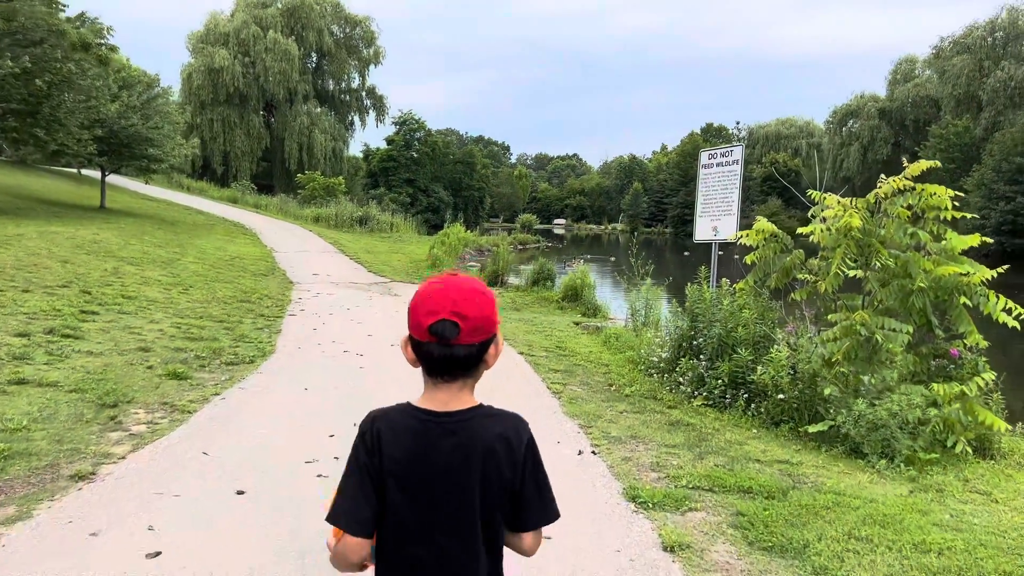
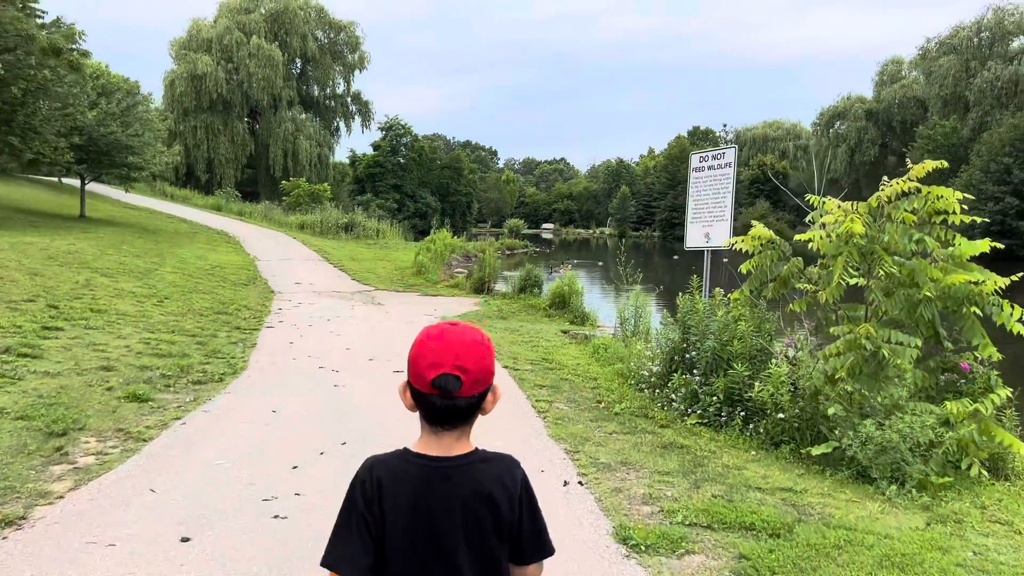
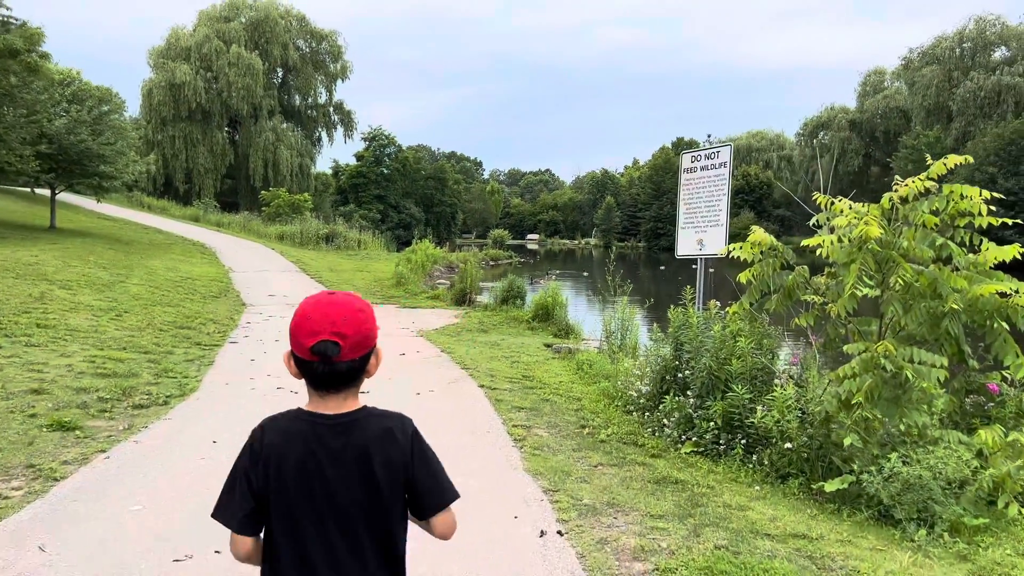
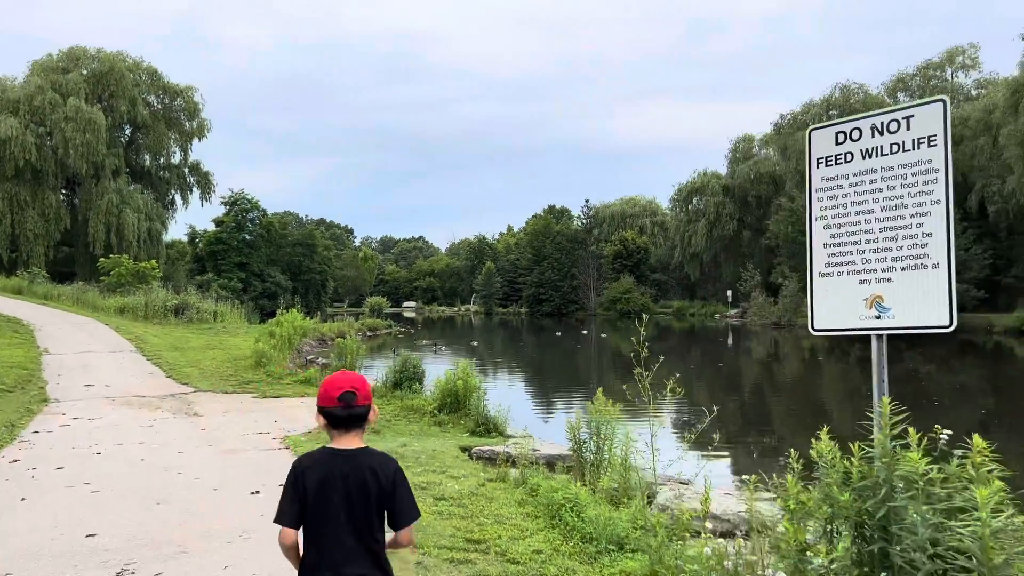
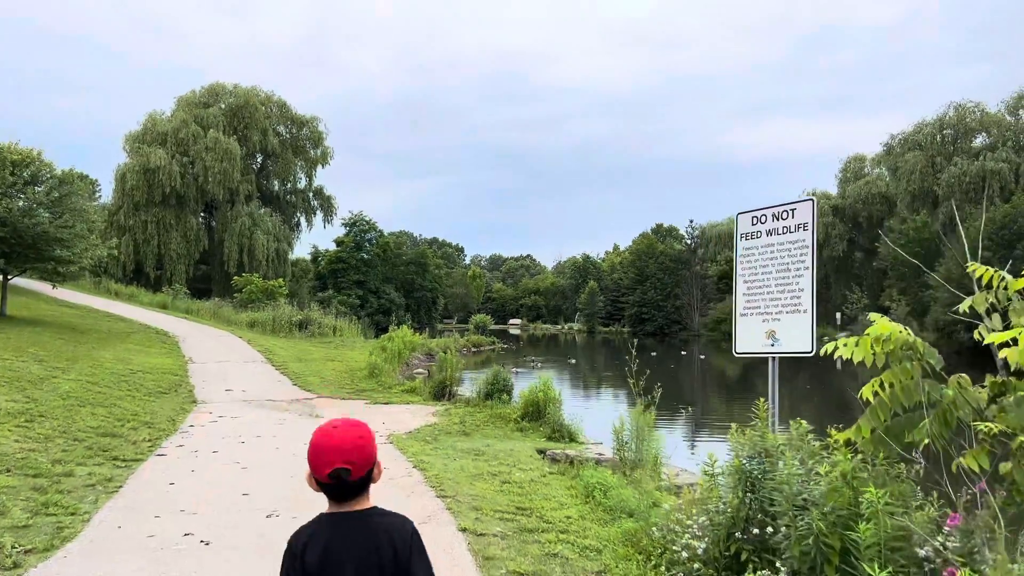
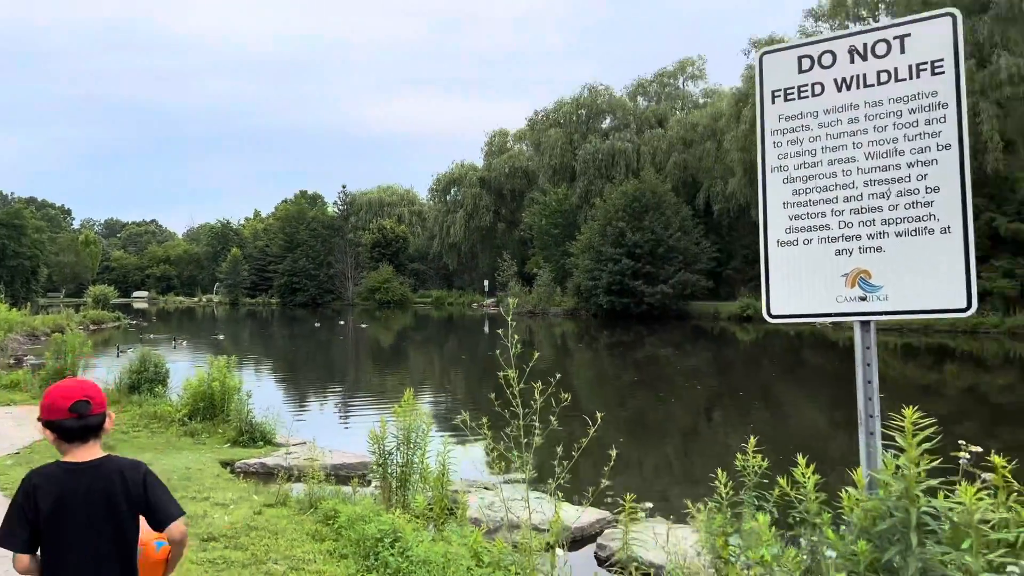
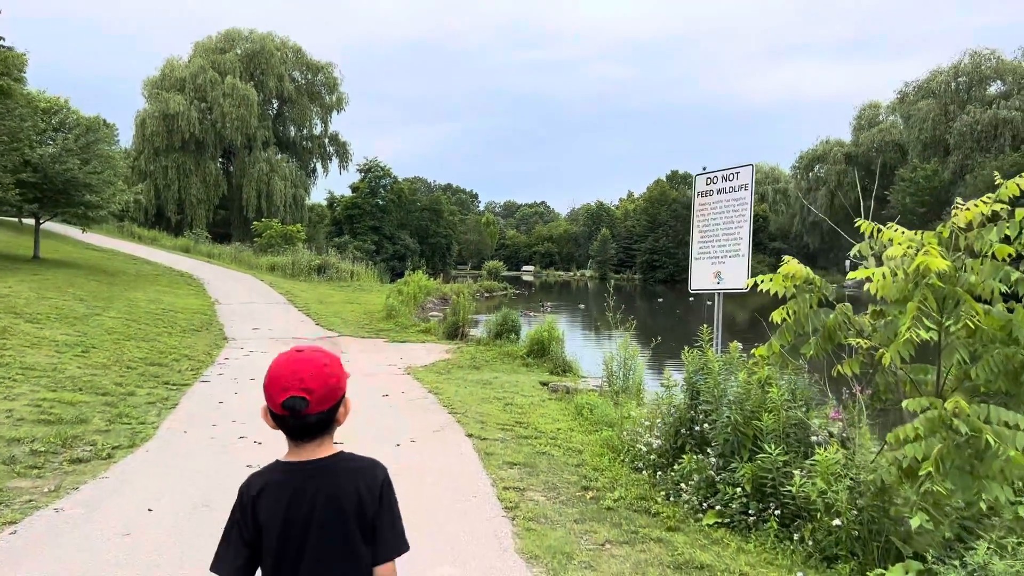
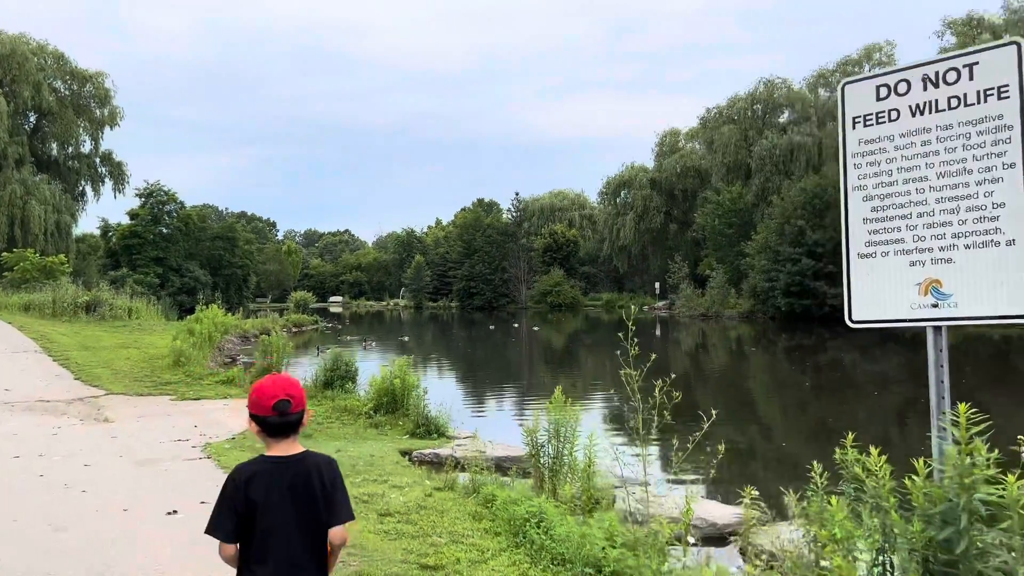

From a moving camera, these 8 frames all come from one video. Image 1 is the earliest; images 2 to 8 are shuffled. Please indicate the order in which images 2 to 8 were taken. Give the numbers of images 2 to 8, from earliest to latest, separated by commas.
2, 3, 7, 5, 4, 8, 6
